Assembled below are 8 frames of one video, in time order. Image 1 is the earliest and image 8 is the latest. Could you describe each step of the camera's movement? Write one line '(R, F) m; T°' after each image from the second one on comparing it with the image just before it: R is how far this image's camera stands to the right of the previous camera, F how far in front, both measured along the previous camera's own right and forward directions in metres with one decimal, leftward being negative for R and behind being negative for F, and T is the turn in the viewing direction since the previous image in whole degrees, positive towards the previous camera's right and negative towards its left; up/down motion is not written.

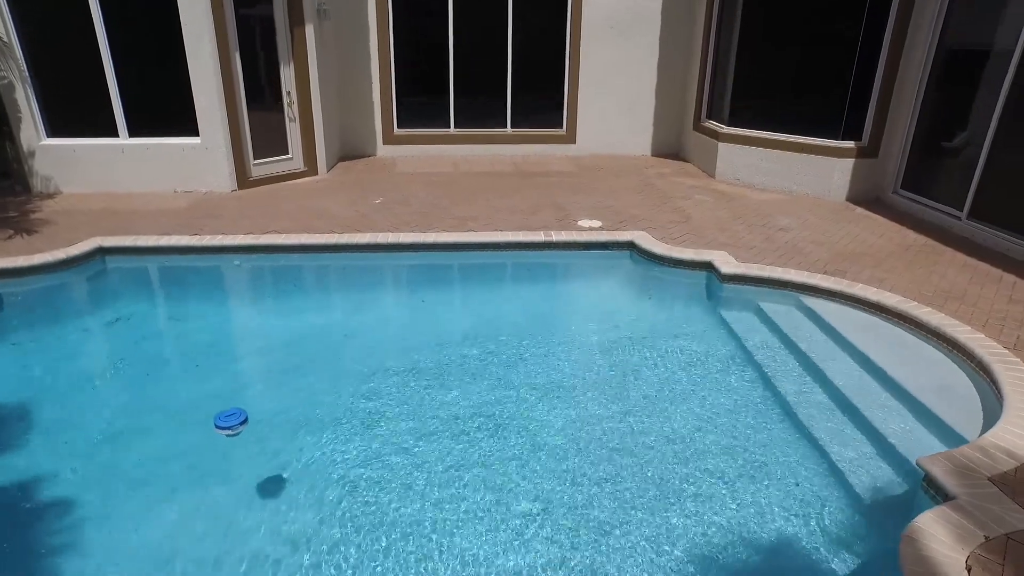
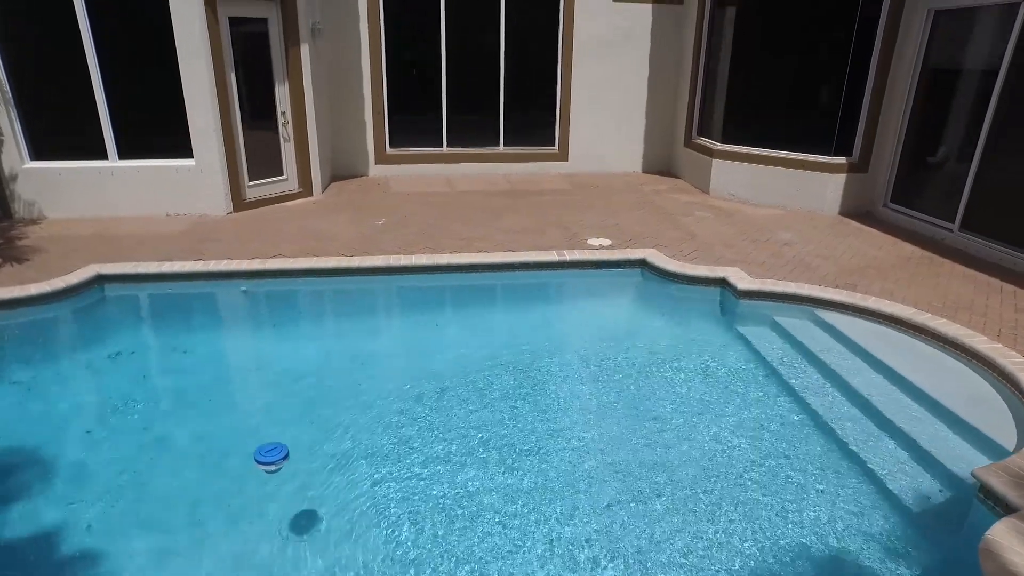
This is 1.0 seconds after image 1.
(-0.6, +0.1) m; +3°
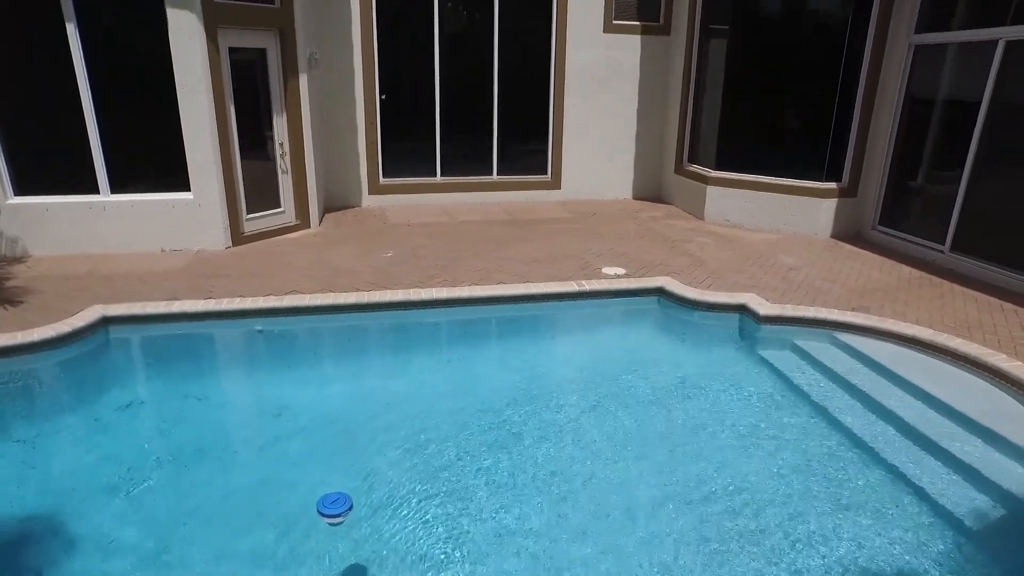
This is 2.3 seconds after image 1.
(-0.7, +0.1) m; +4°
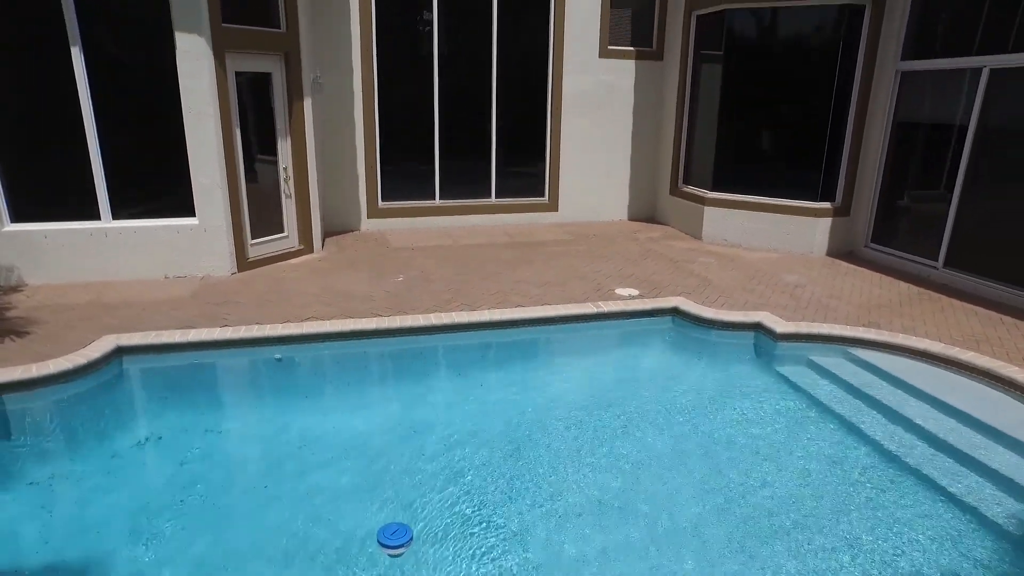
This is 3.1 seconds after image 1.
(-0.6, 0.0) m; +3°
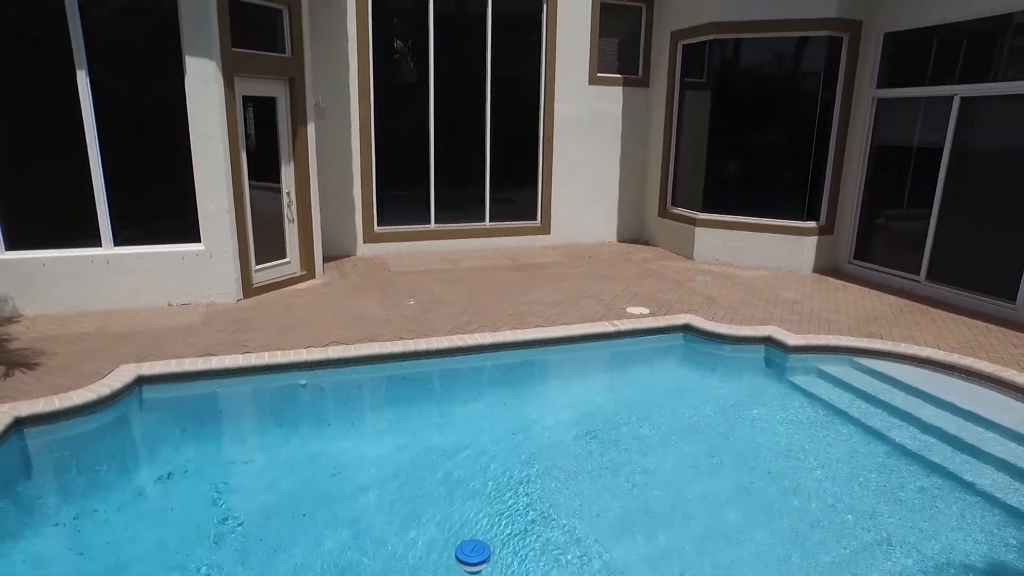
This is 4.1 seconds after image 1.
(-0.7, 0.0) m; +4°
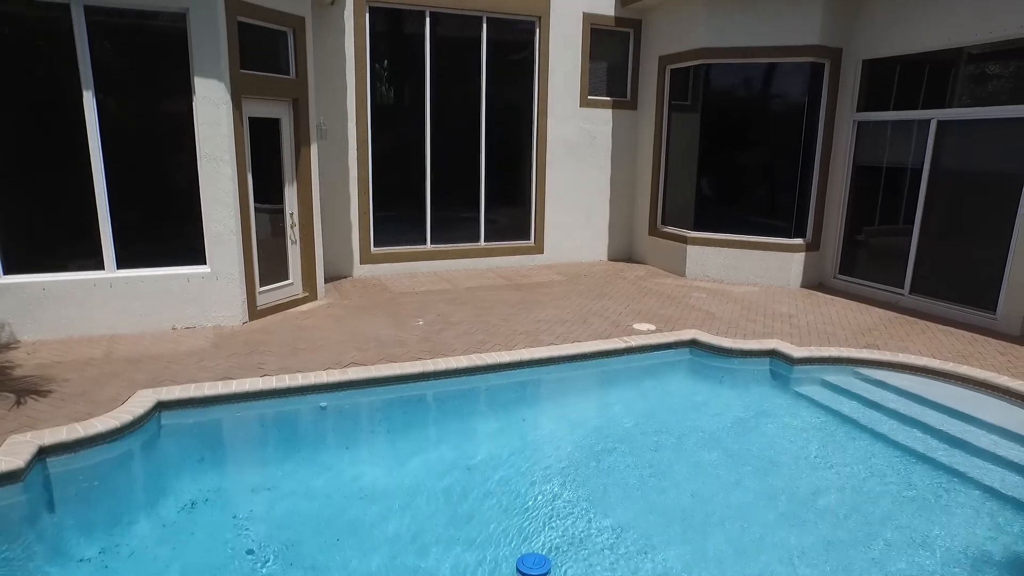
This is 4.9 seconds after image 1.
(-0.6, -0.1) m; +3°
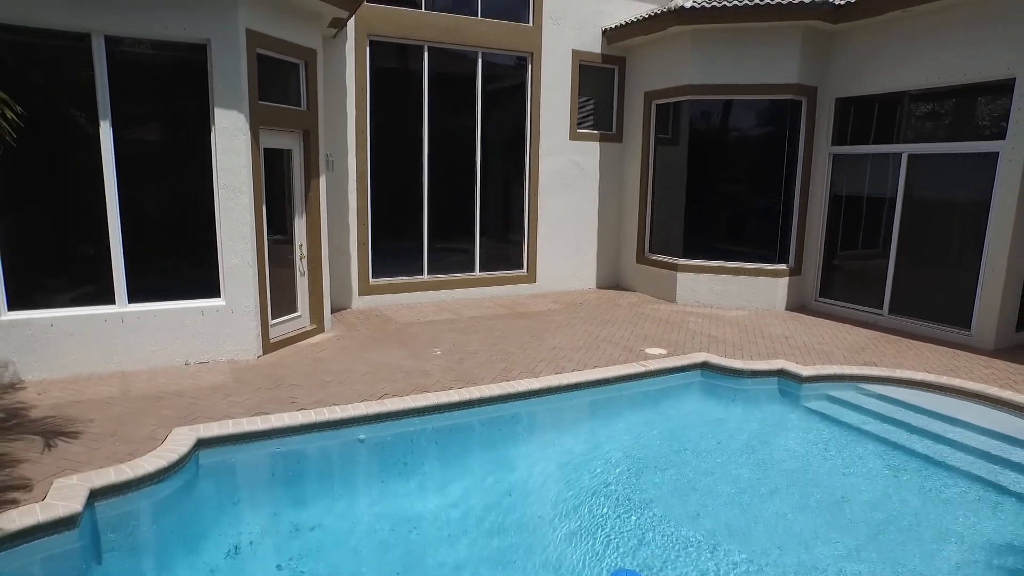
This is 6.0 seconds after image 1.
(-0.9, -0.1) m; +5°
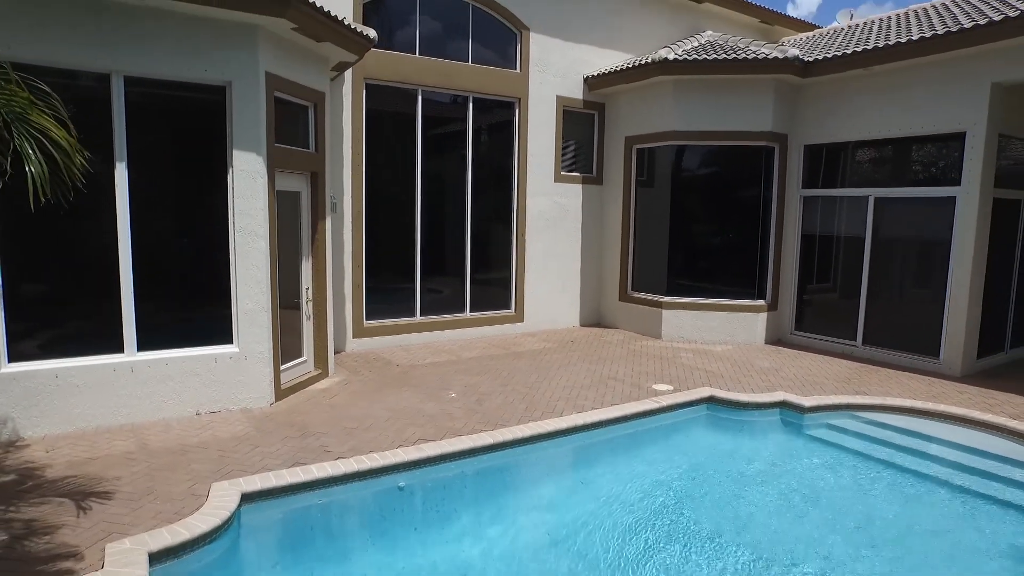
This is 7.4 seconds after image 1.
(-1.0, 0.0) m; +6°
